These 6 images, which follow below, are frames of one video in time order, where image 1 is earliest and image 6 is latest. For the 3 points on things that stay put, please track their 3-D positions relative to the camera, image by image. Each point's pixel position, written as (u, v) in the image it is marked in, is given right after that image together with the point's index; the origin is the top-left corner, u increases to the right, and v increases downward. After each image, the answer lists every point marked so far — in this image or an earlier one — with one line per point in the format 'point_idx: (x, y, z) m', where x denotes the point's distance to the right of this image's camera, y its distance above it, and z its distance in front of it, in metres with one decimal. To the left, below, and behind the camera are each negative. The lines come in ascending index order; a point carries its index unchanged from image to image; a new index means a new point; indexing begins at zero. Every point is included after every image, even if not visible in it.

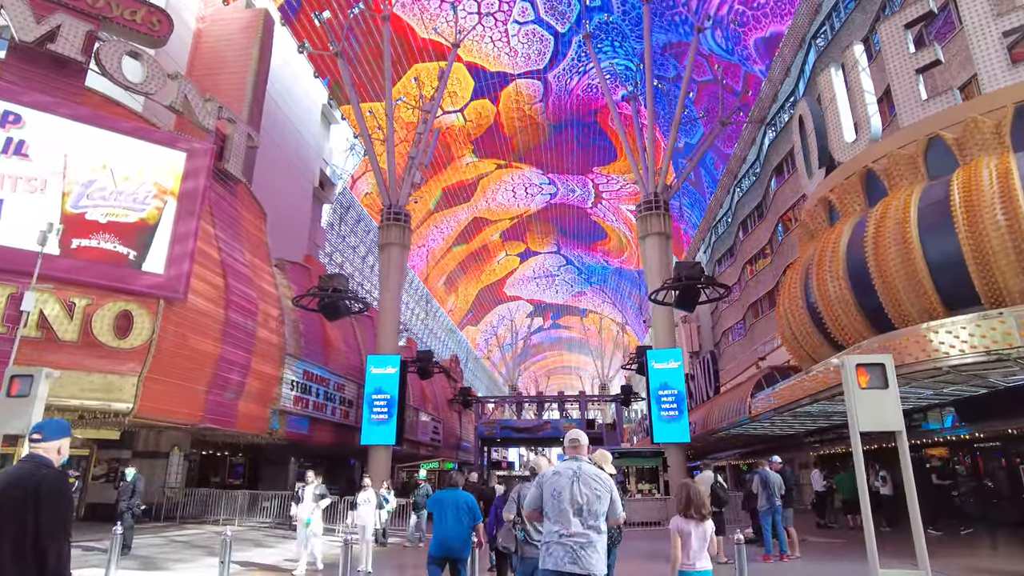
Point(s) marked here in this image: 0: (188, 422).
0: (-6.9, -2.9, +13.9) m
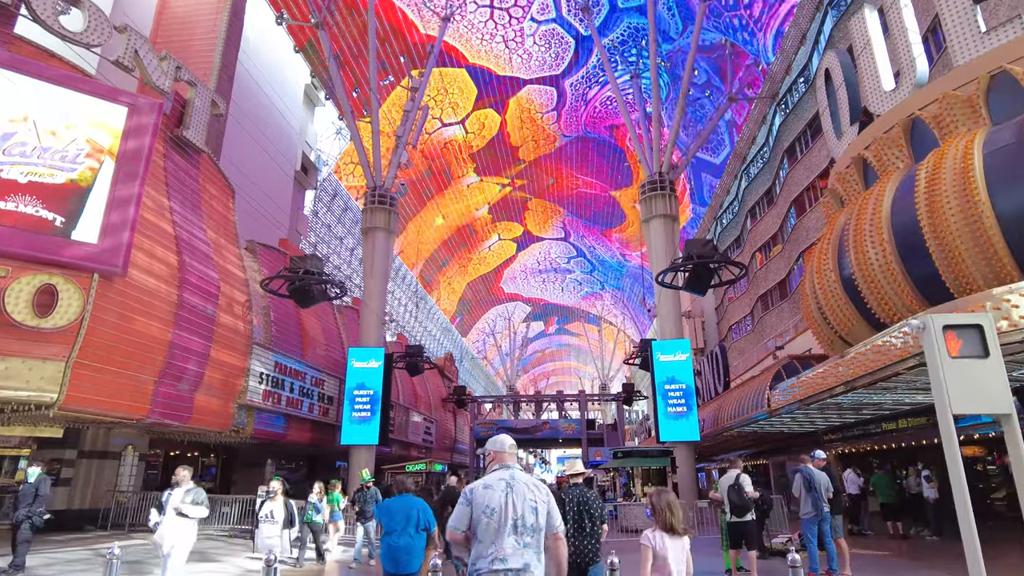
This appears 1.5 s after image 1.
0: (-7.1, -2.4, +12.2) m
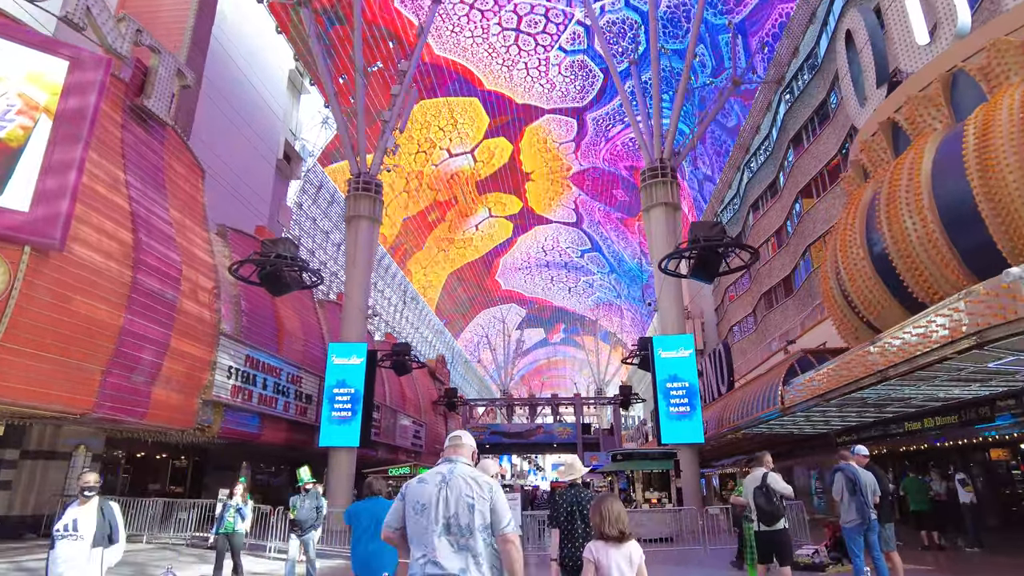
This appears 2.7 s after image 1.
0: (-7.3, -2.1, +10.9) m
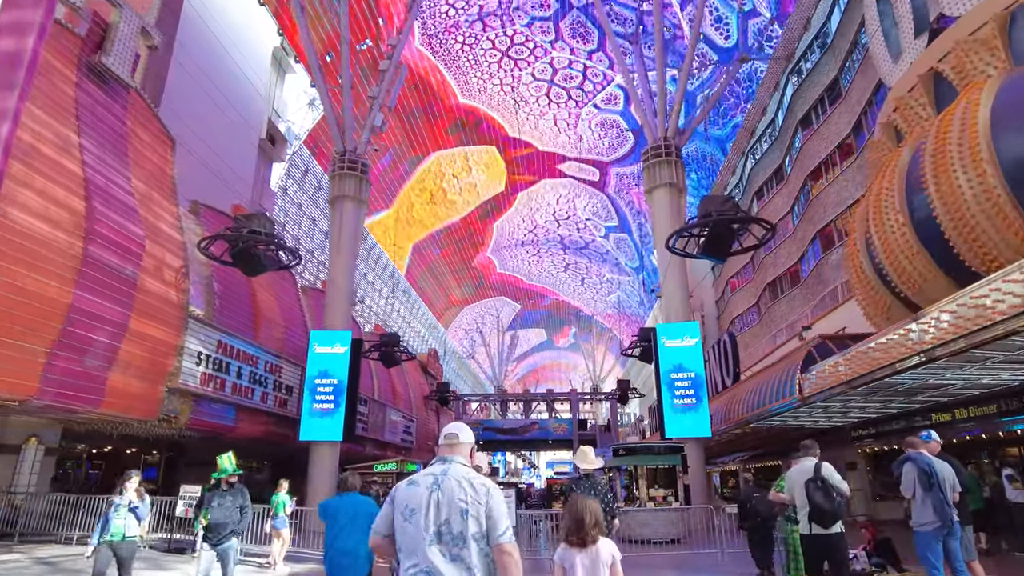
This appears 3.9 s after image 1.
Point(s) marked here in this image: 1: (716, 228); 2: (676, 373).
0: (-7.4, -1.6, +9.6) m
1: (+4.0, +1.2, +12.9) m
2: (+4.2, -2.2, +16.7) m
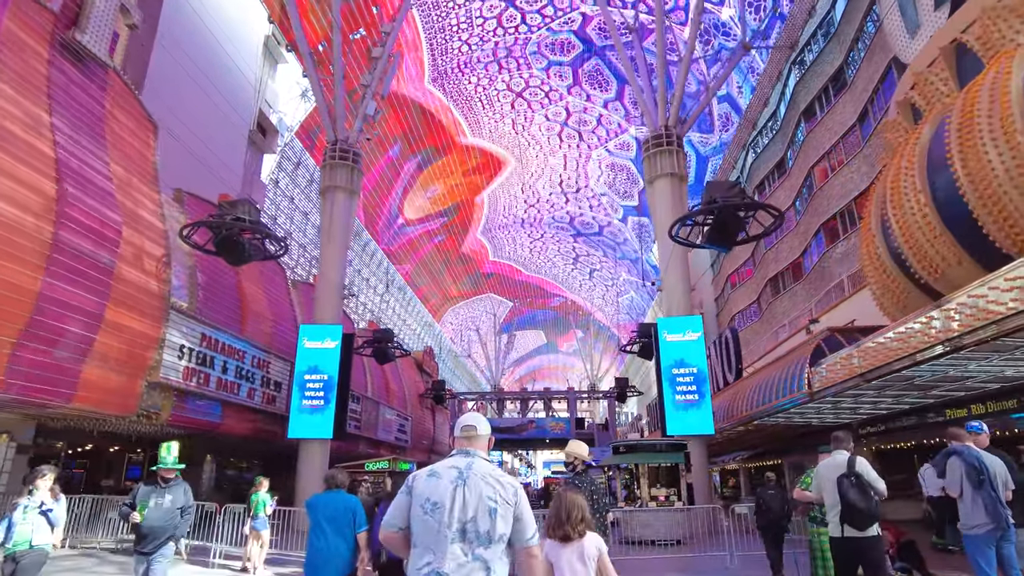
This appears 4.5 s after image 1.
0: (-7.4, -1.4, +9.0) m
1: (+3.9, +1.4, +12.3) m
2: (+4.1, -2.0, +16.2) m
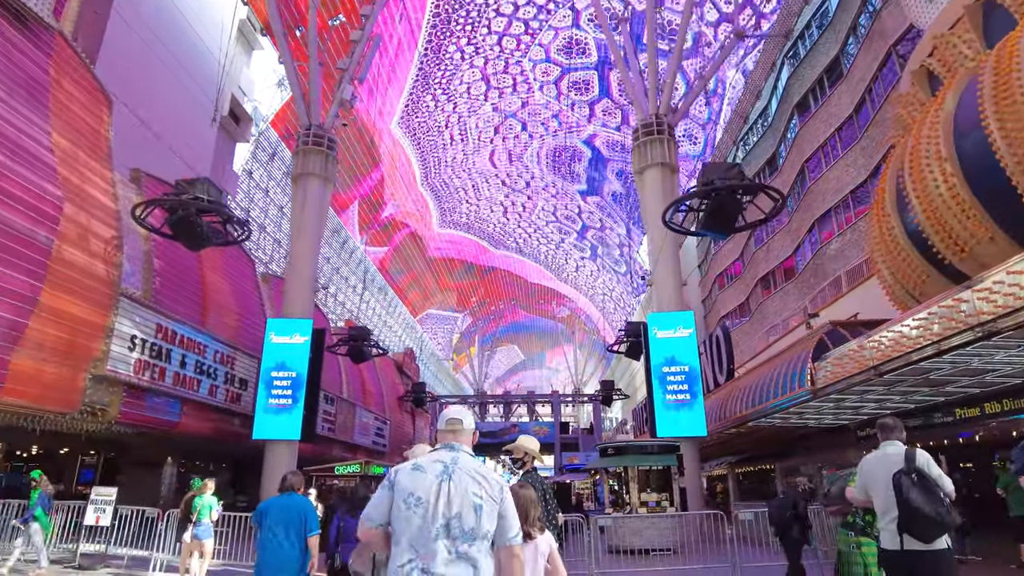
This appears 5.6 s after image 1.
0: (-7.7, -1.1, +7.9) m
1: (+3.6, +1.6, +11.5) m
2: (+3.7, -1.8, +15.3) m
